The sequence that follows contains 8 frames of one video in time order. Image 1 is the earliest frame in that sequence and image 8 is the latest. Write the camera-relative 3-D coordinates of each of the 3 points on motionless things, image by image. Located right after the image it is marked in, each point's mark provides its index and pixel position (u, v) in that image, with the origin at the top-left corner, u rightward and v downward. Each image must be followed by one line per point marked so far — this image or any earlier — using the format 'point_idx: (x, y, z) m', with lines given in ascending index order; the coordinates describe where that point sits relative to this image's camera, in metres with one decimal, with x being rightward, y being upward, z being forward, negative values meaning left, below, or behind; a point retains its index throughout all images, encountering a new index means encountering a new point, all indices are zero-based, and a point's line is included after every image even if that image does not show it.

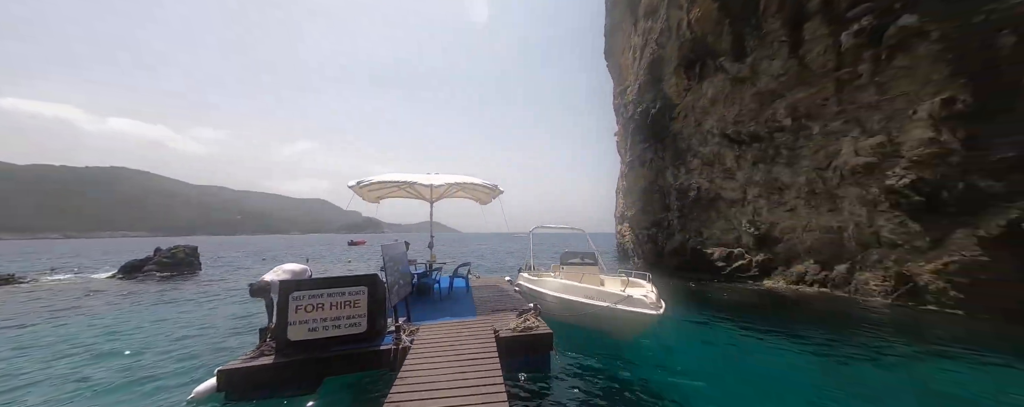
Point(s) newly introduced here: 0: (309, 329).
0: (-2.9, -1.8, +4.4) m
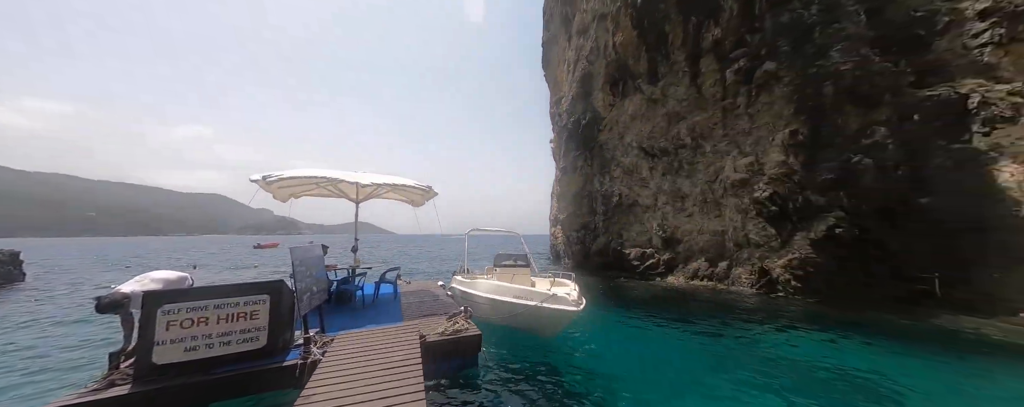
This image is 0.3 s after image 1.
0: (-4.1, -1.8, +3.7) m
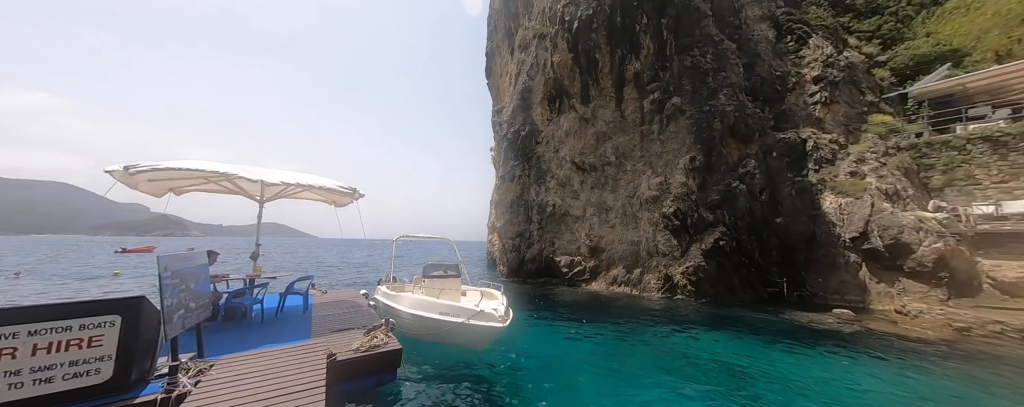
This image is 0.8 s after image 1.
0: (-5.6, -1.9, +3.0) m
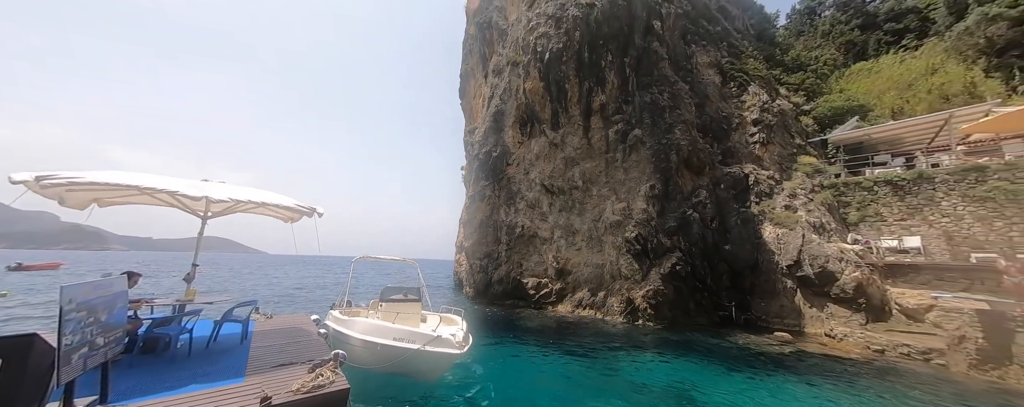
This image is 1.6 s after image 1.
0: (-6.5, -2.4, +2.5) m
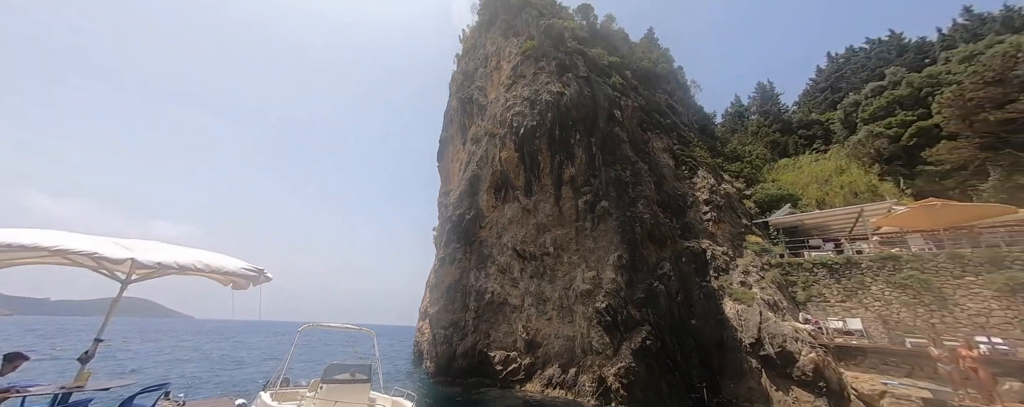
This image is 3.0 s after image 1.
0: (-7.3, -3.8, +1.6) m
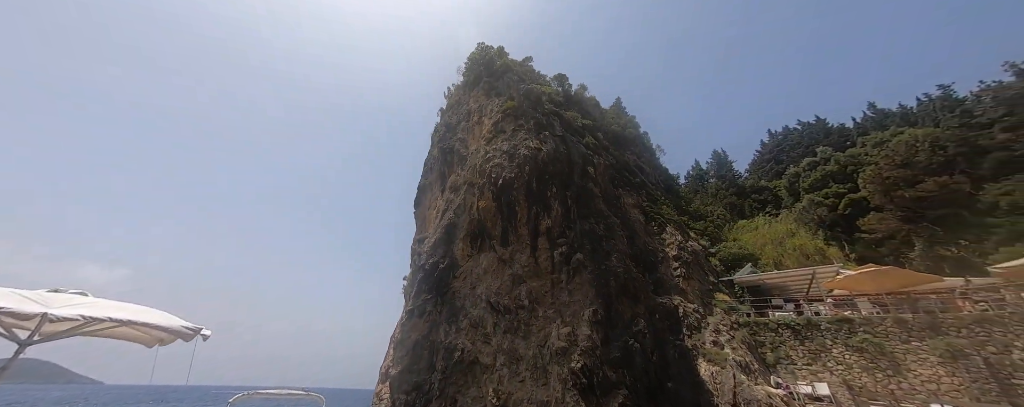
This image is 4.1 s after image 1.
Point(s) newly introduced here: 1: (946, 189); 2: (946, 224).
0: (-7.9, -4.4, +0.5) m
1: (+27.7, +0.8, +19.5) m
2: (+27.5, -1.4, +19.3) m
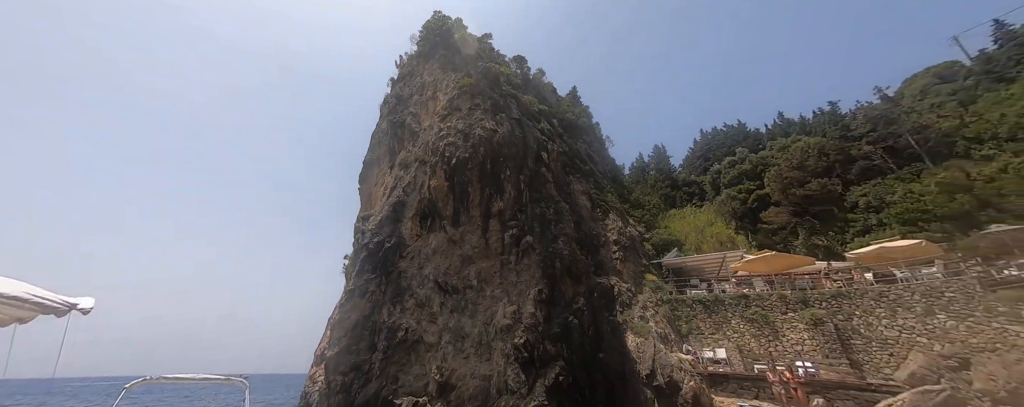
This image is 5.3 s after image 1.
0: (-8.5, -3.7, -0.2) m
1: (+24.1, +1.1, +23.7) m
2: (+23.8, -1.1, +23.6) m
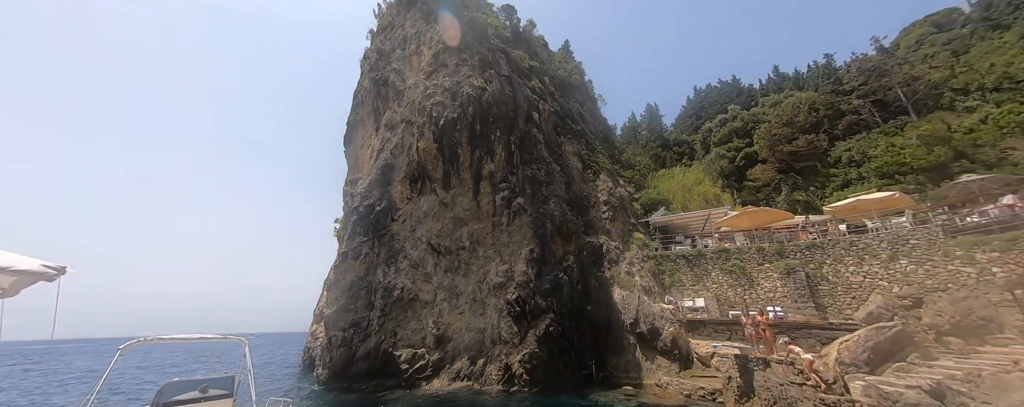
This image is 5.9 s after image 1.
0: (-8.4, -3.4, 0.0) m
1: (+23.4, +4.7, +24.1) m
2: (+23.1, +2.5, +24.2) m
